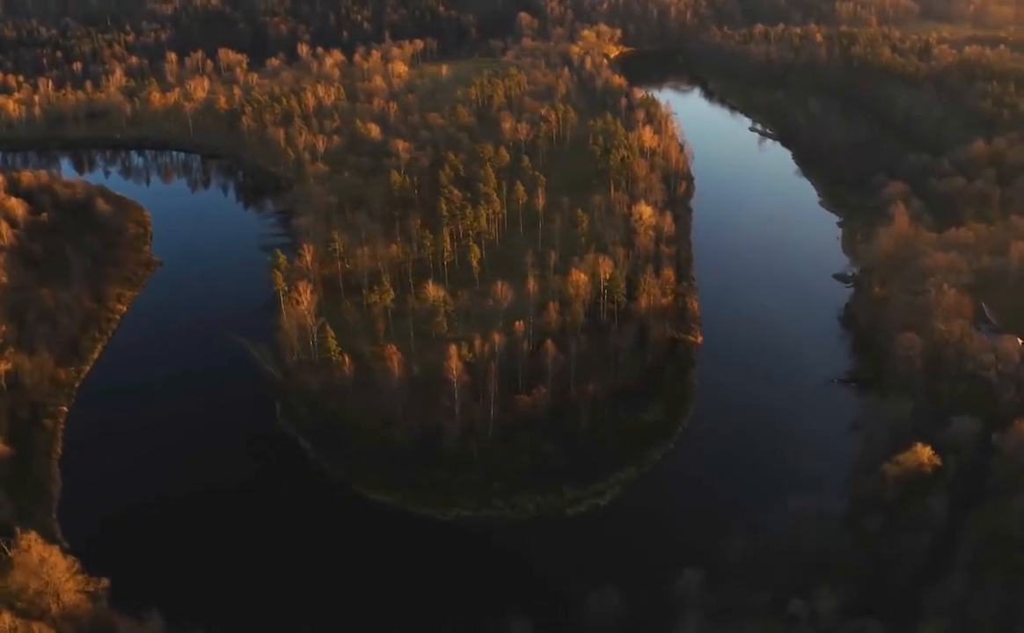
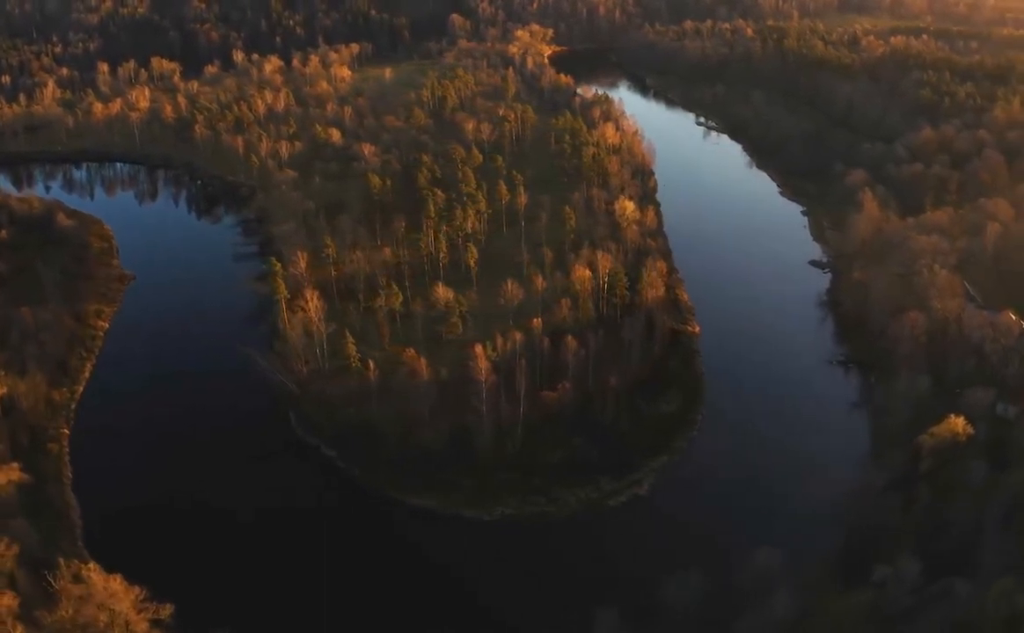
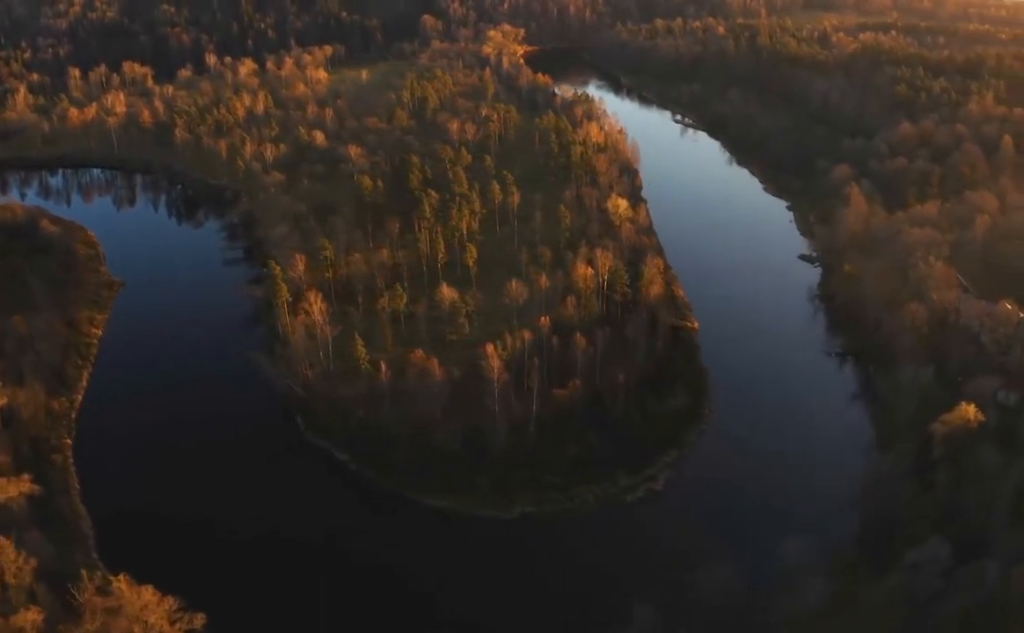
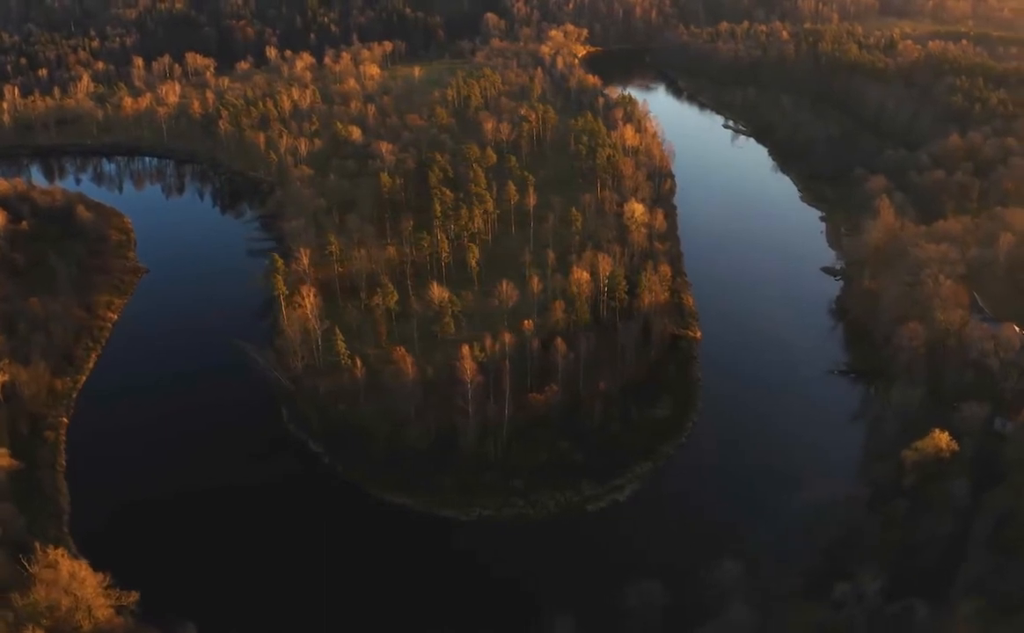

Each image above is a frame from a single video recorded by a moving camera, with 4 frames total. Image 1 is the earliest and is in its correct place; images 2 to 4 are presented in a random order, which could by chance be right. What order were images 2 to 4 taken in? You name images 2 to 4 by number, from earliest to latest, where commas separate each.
4, 2, 3
